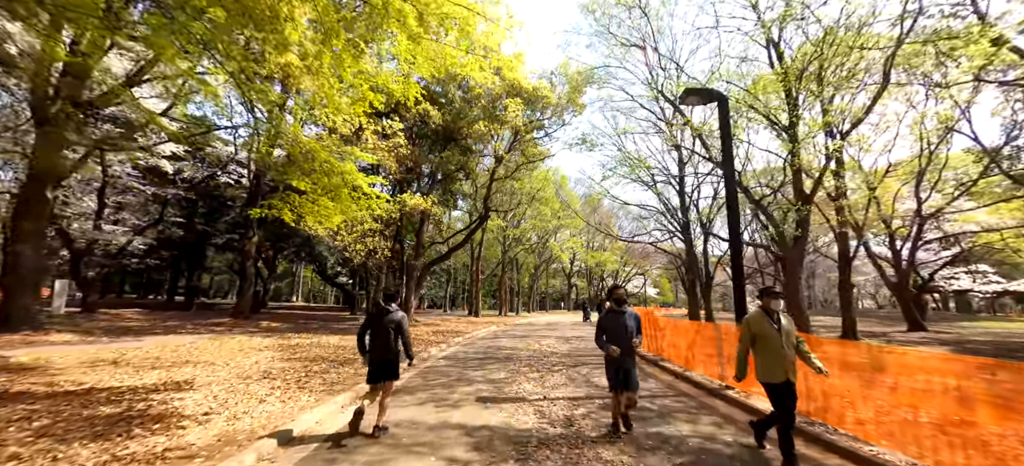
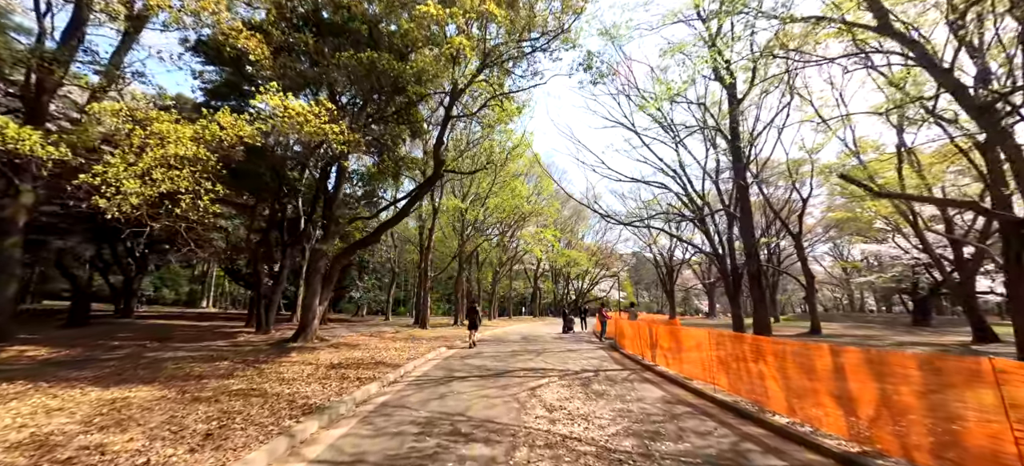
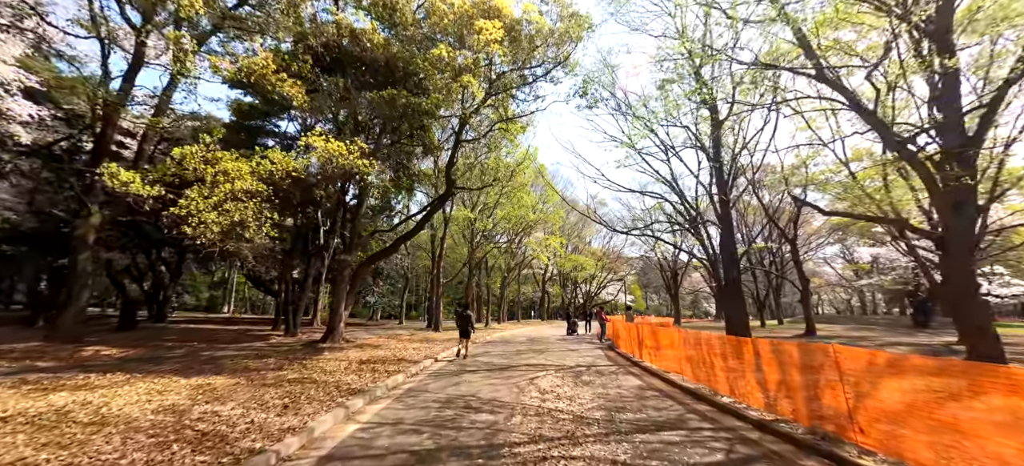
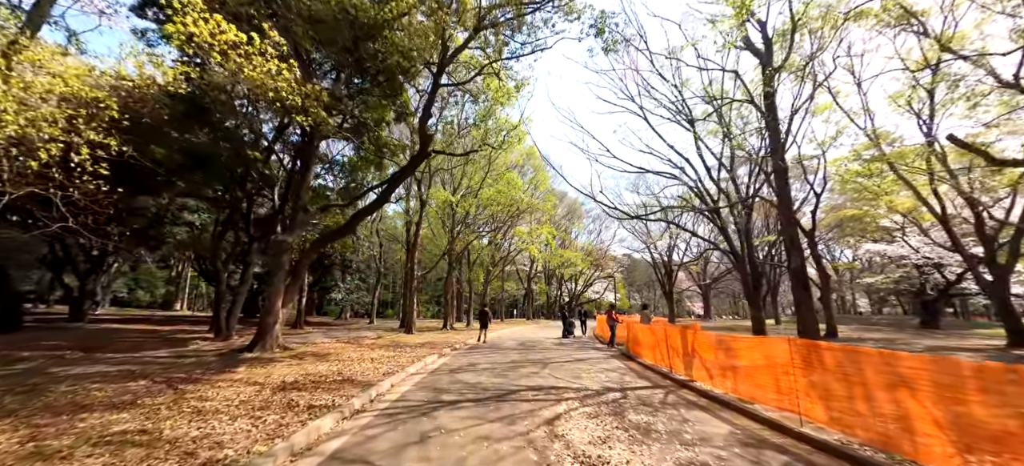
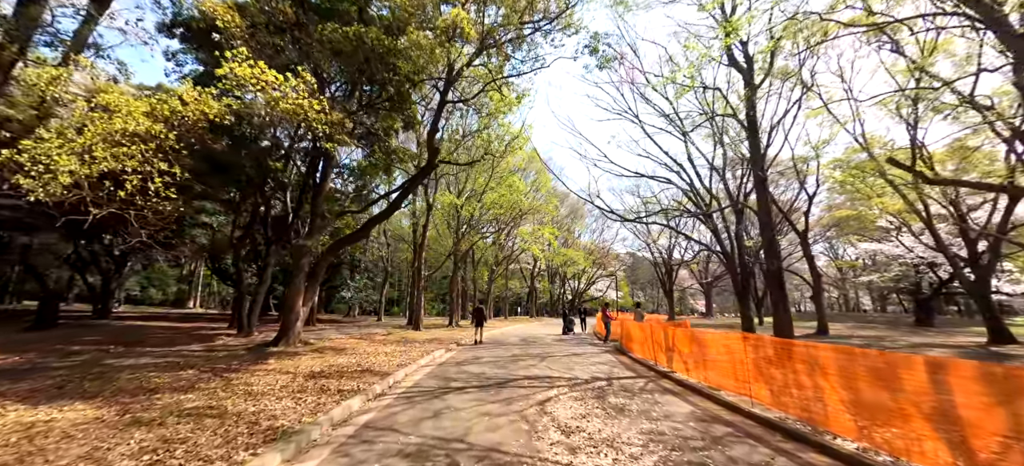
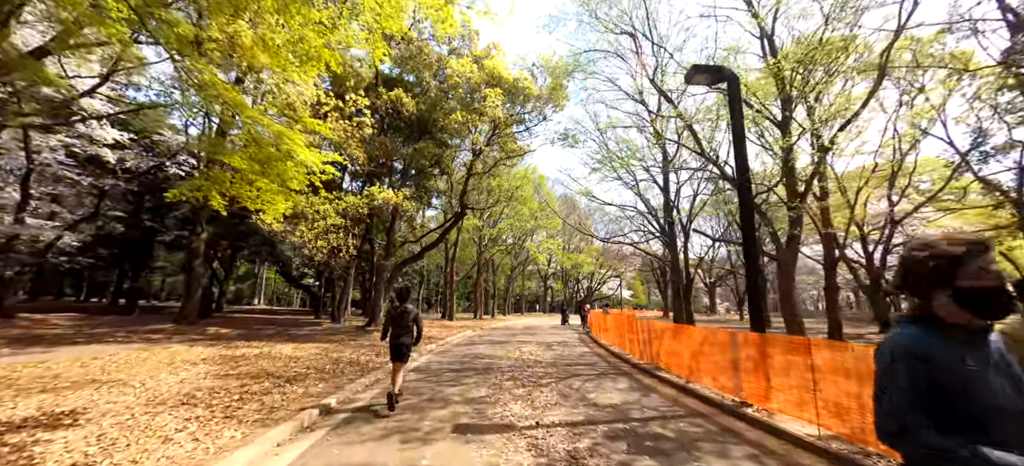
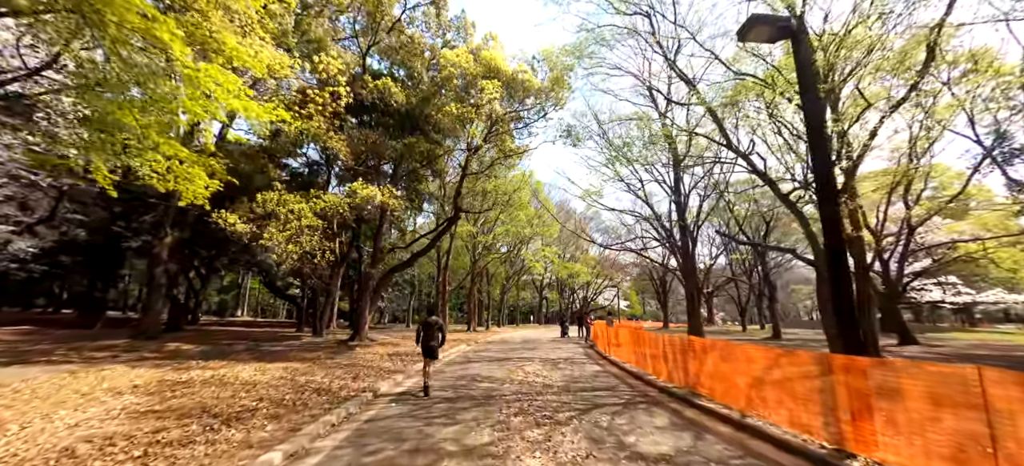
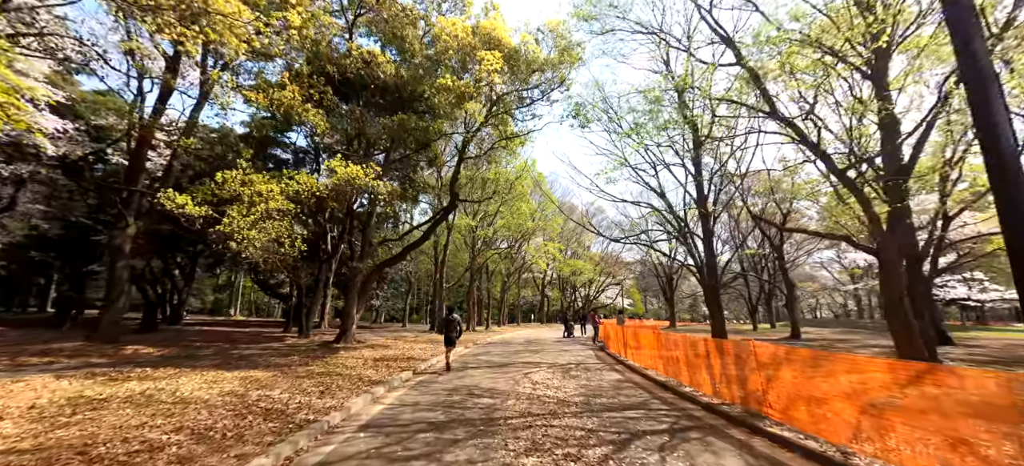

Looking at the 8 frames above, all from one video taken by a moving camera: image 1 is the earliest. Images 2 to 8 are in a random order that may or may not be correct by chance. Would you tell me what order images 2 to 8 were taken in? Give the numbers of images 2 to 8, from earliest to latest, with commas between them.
6, 7, 8, 3, 2, 5, 4
